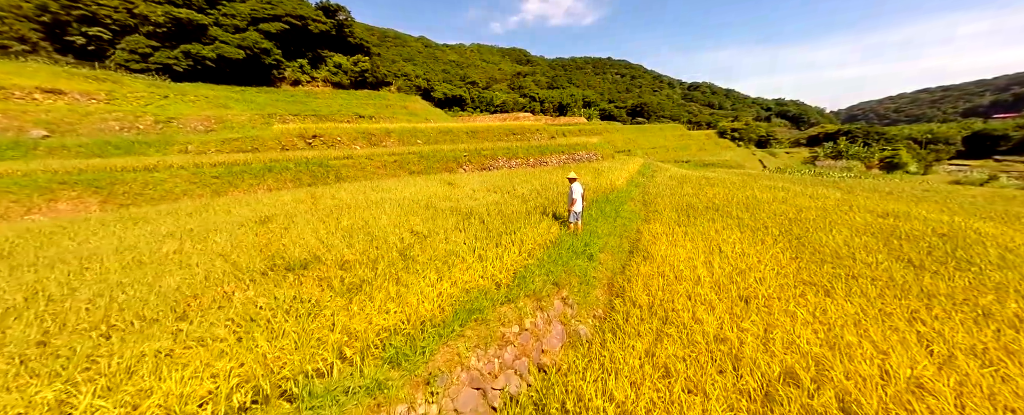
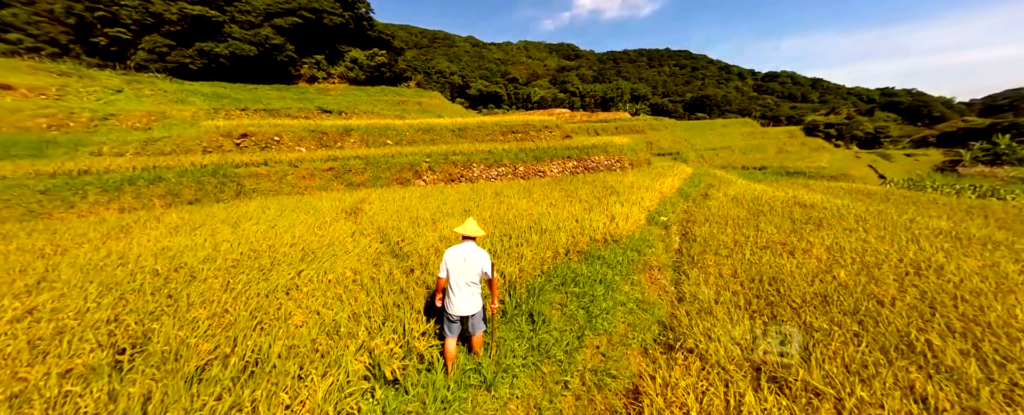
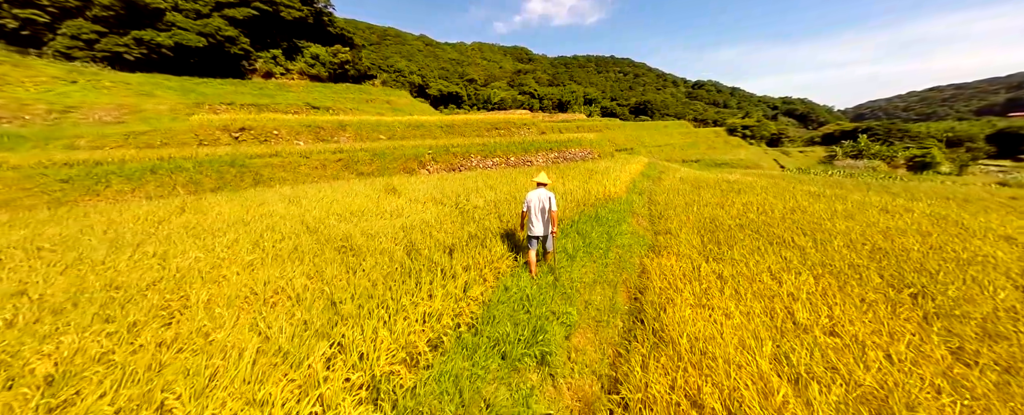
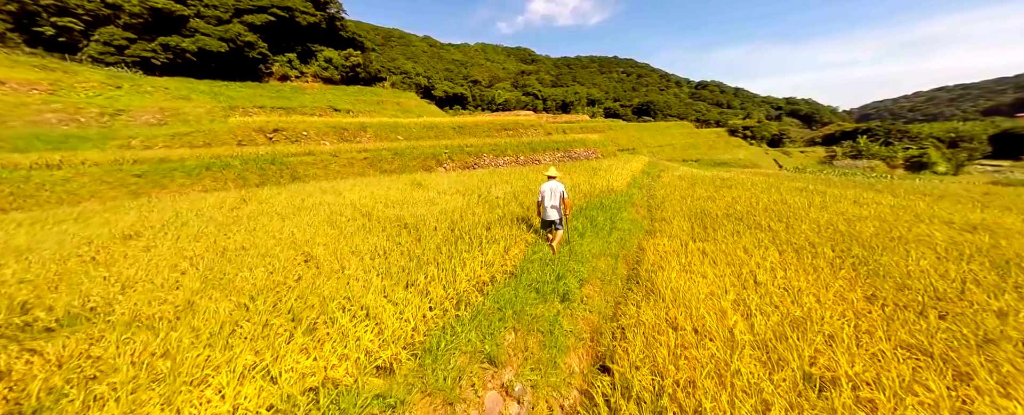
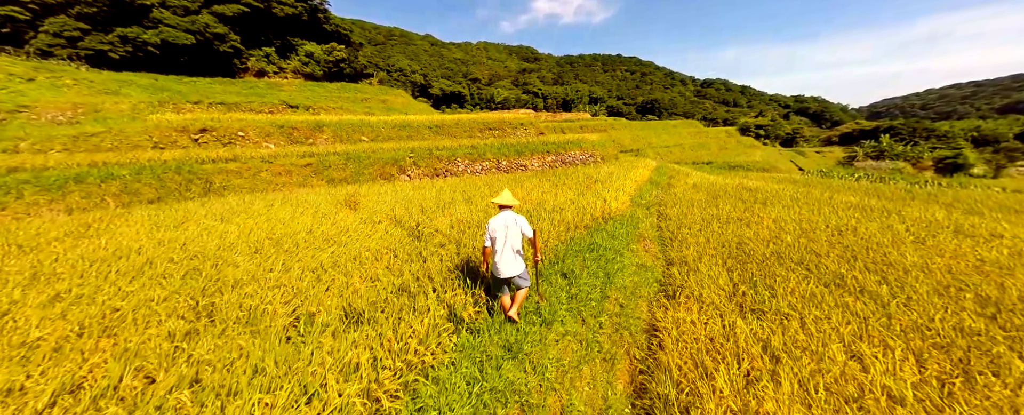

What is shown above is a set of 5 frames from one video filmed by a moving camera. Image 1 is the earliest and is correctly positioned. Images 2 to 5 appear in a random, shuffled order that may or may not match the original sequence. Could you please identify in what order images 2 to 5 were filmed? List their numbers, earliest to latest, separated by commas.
4, 3, 5, 2
